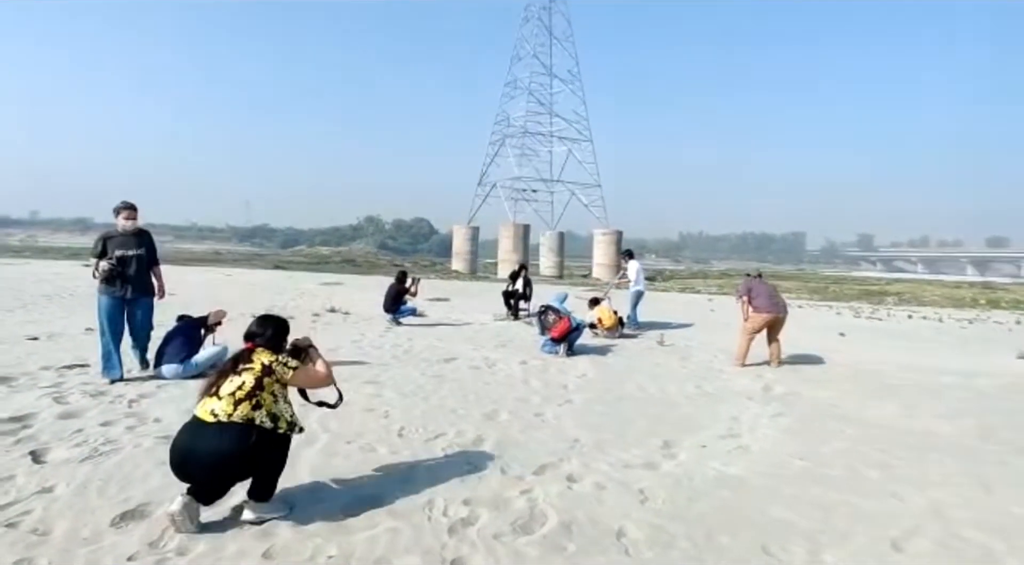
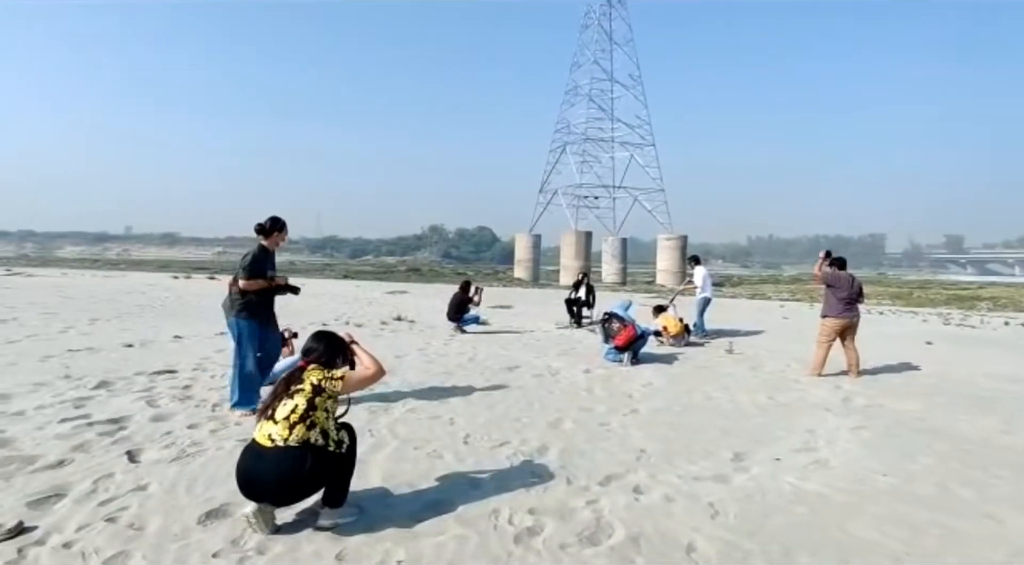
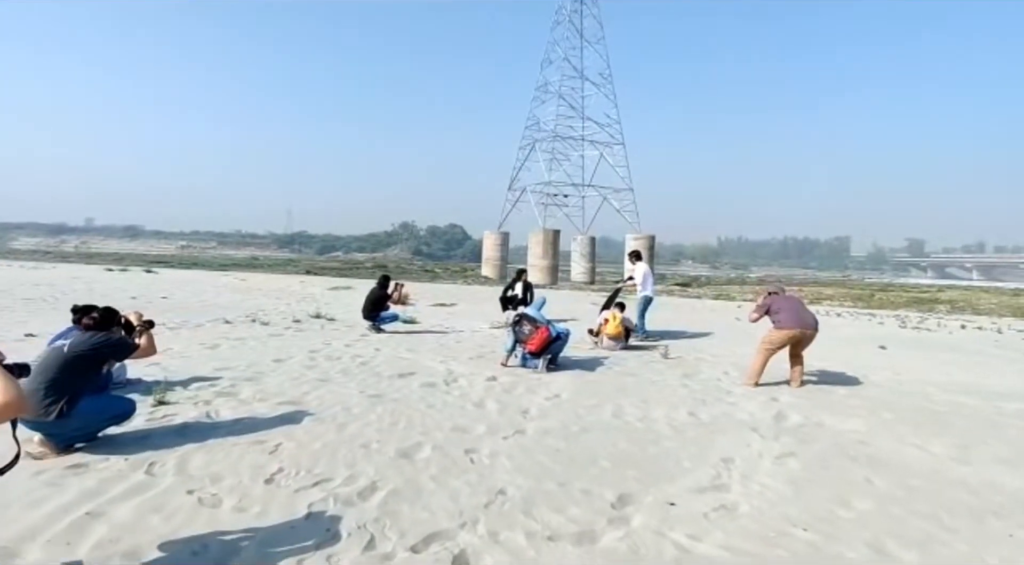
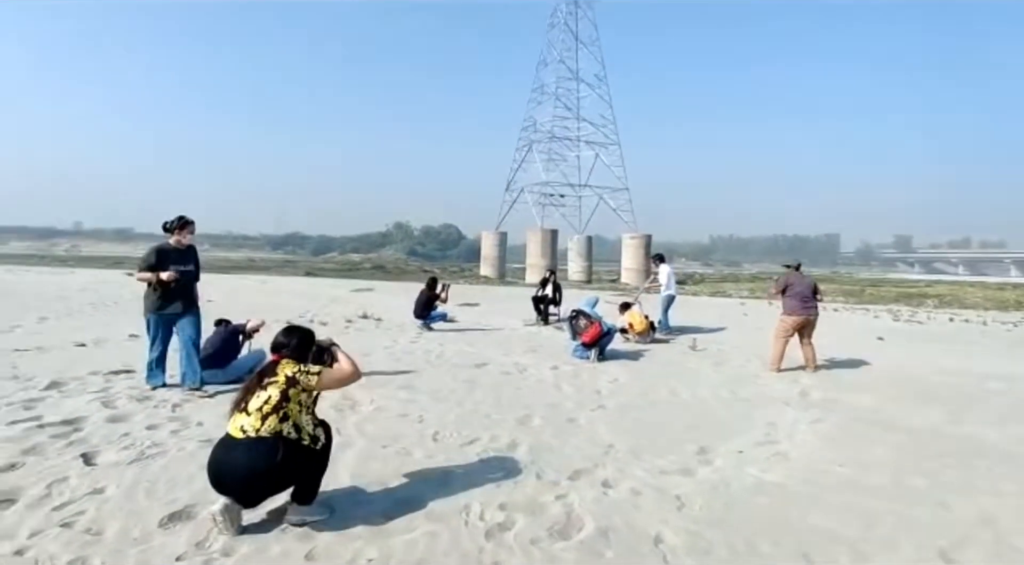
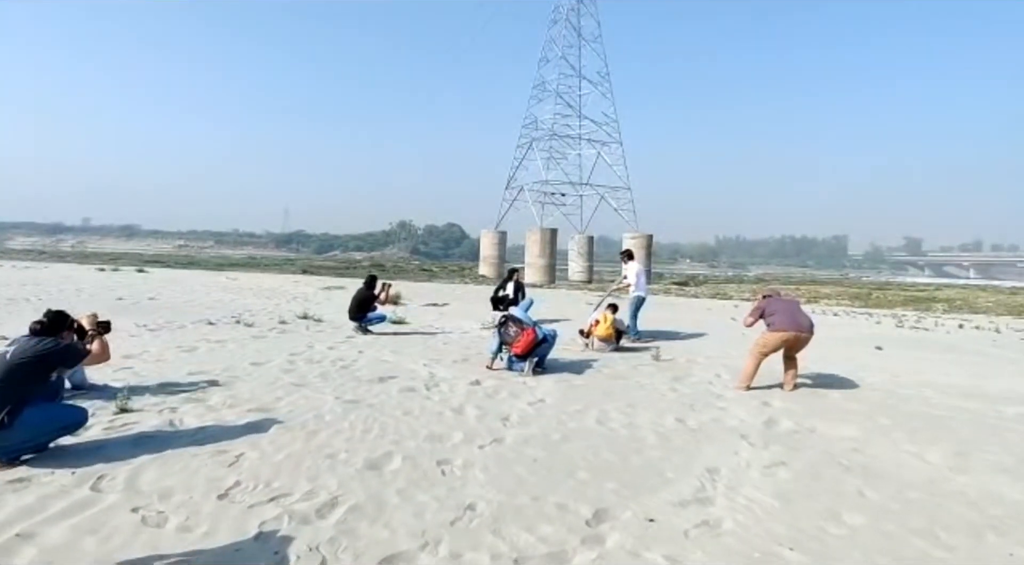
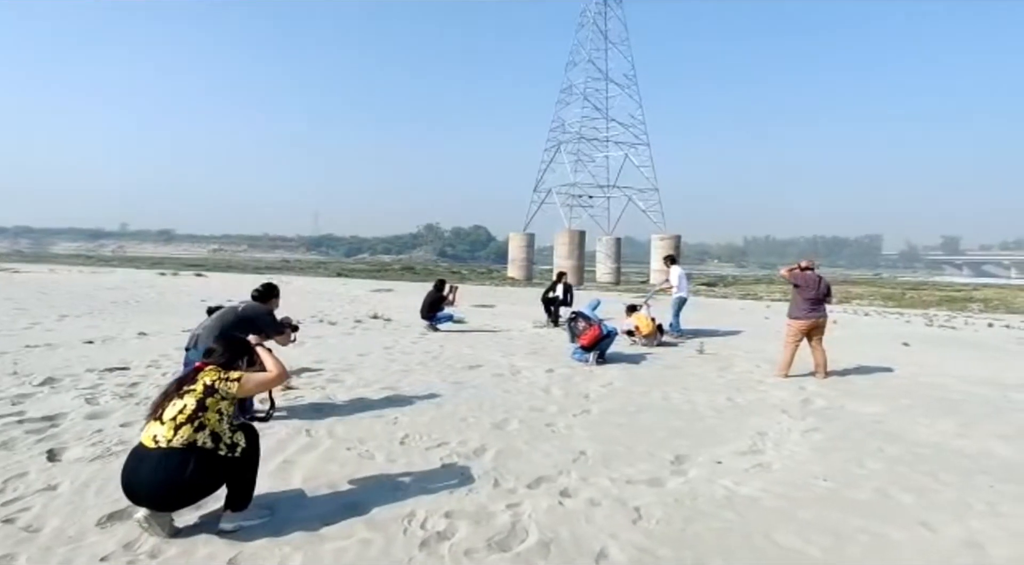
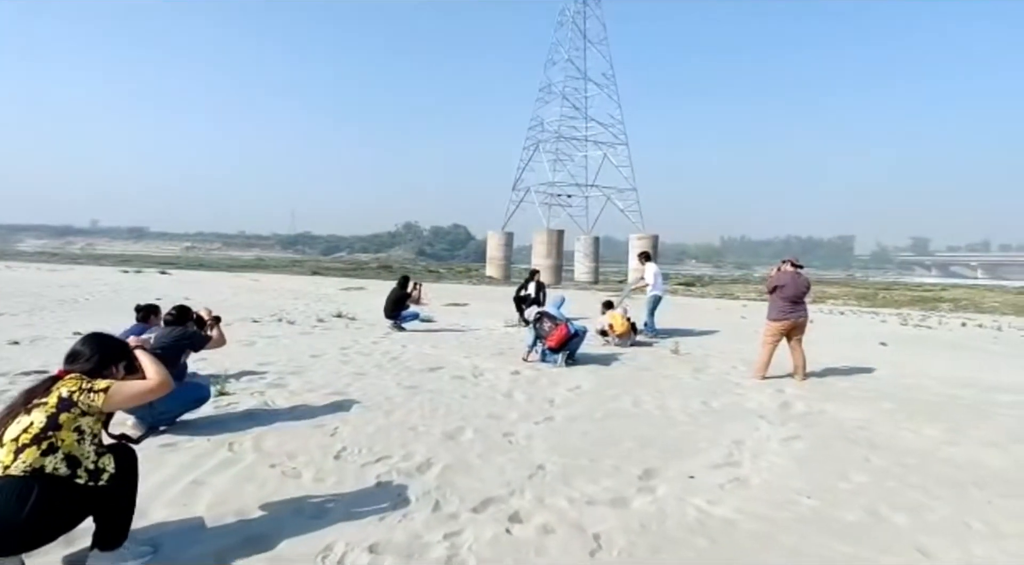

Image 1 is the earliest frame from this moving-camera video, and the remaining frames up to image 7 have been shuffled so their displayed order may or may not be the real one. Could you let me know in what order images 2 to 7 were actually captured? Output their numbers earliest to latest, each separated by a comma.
4, 2, 6, 7, 3, 5
